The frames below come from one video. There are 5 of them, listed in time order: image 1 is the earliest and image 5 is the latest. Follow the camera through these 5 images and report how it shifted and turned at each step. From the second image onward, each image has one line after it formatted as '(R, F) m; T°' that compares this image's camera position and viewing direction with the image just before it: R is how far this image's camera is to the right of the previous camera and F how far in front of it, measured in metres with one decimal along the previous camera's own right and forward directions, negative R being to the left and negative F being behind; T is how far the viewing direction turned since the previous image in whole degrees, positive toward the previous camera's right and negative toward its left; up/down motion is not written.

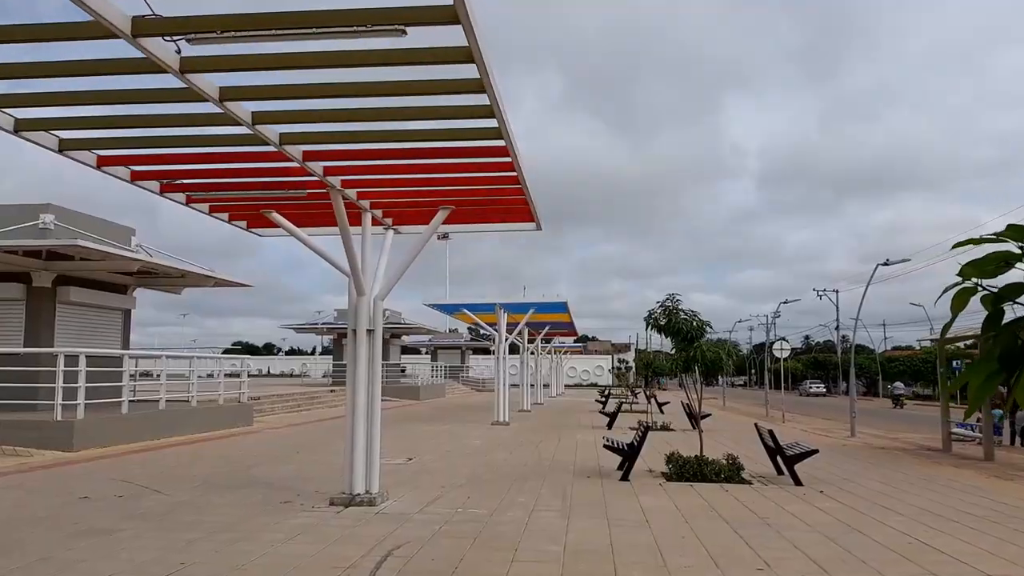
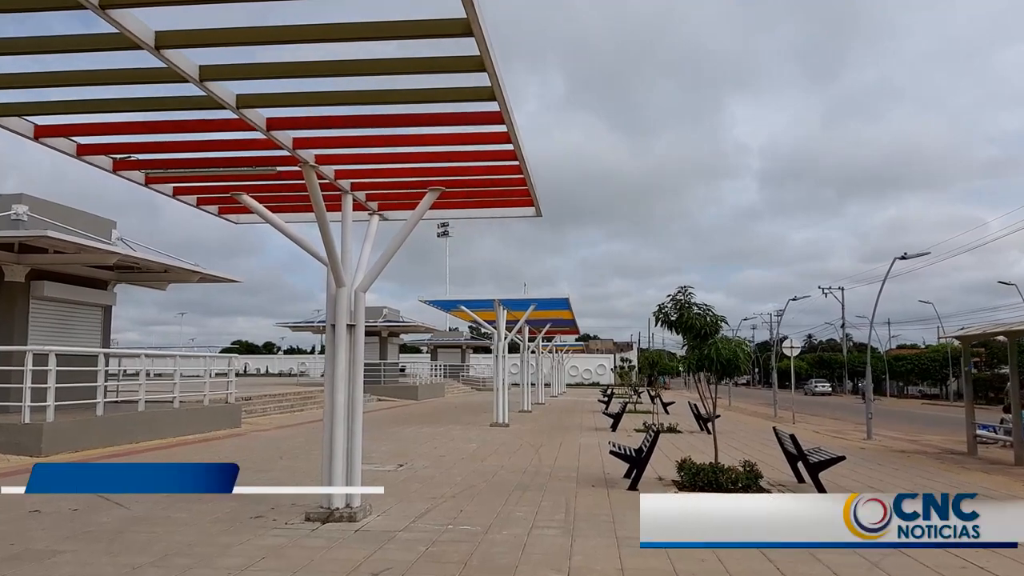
(0.0, +0.9) m; 0°
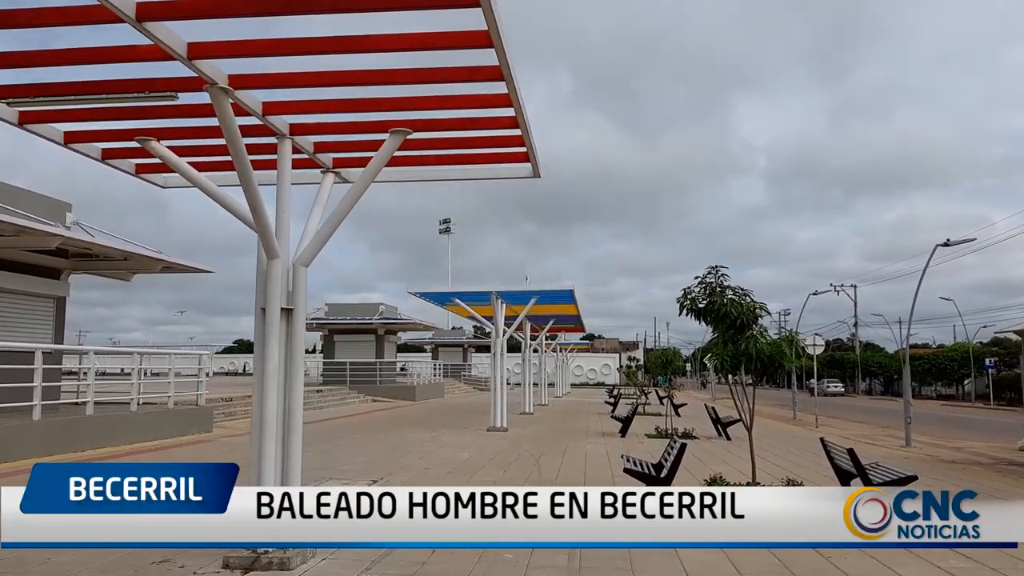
(+0.1, +1.8) m; 0°
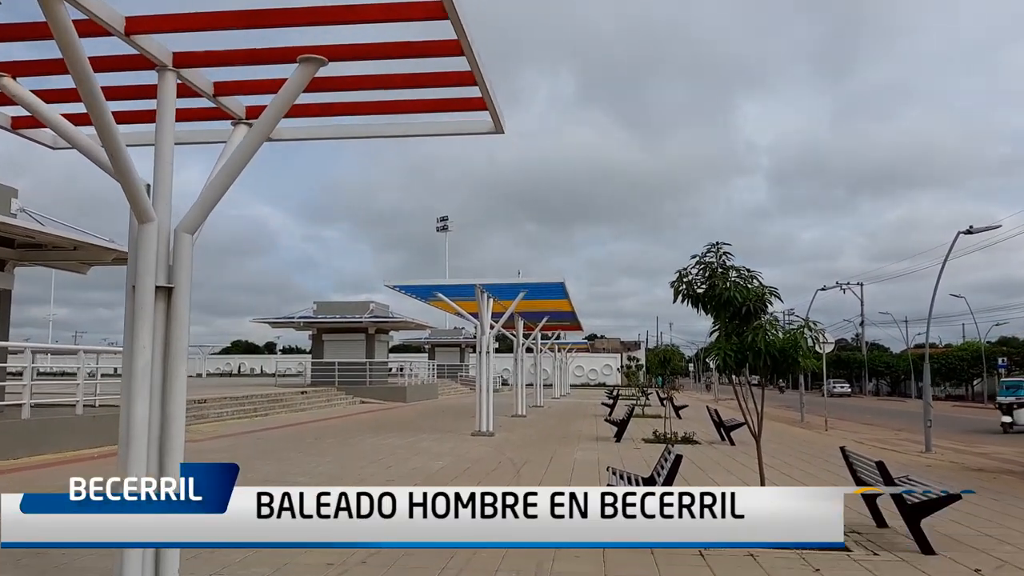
(+0.4, +1.3) m; 0°
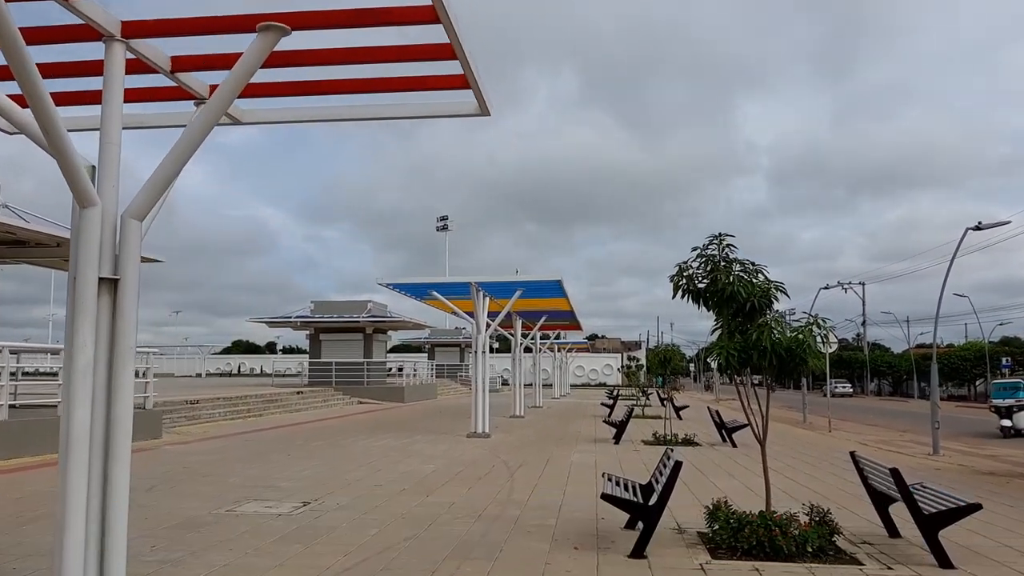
(+0.1, +0.4) m; 0°
